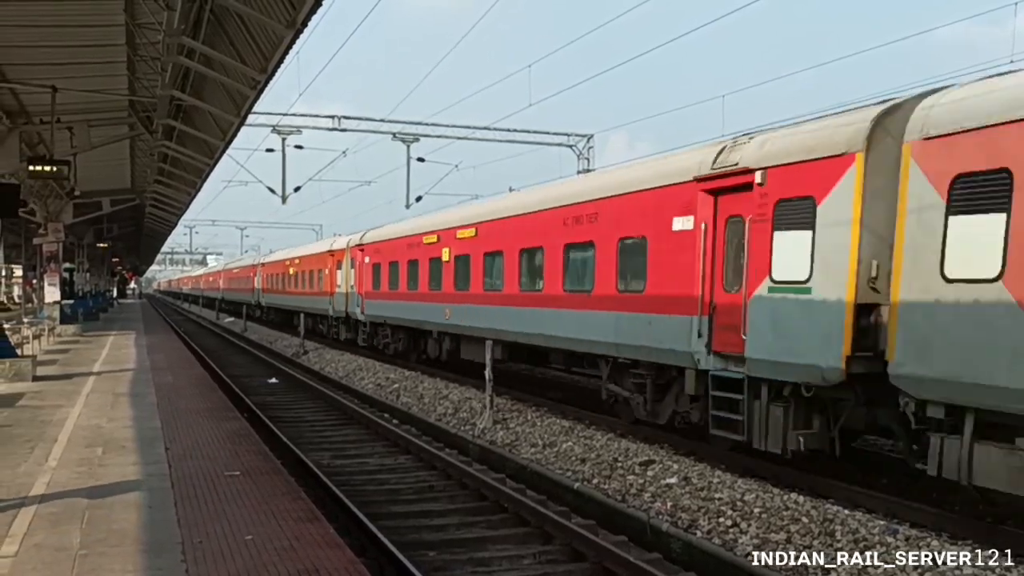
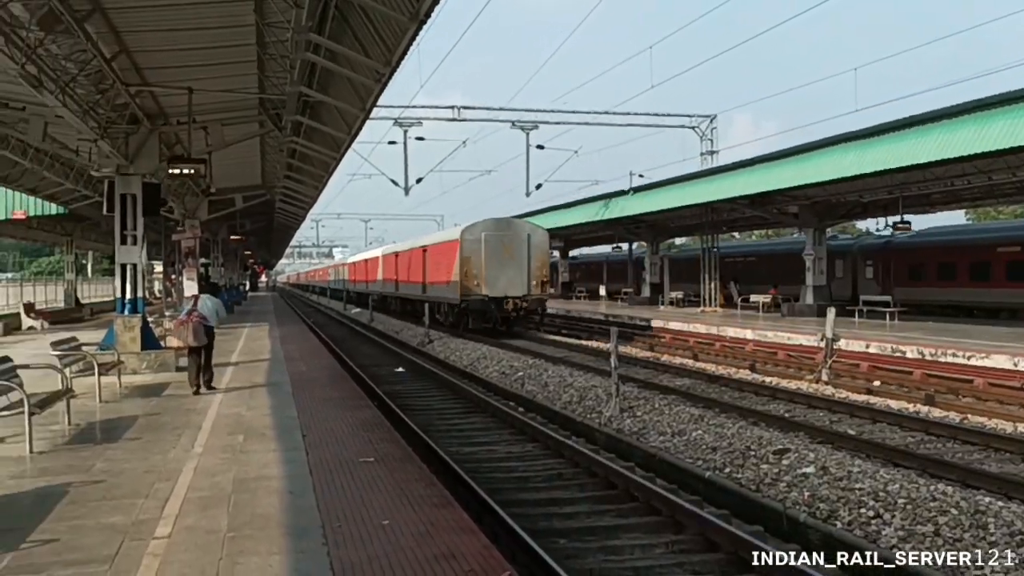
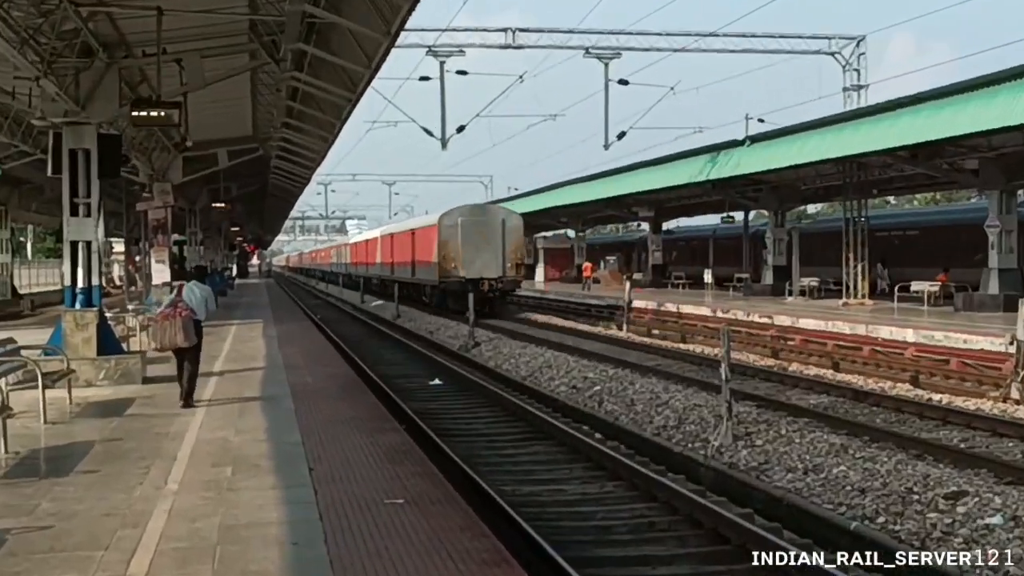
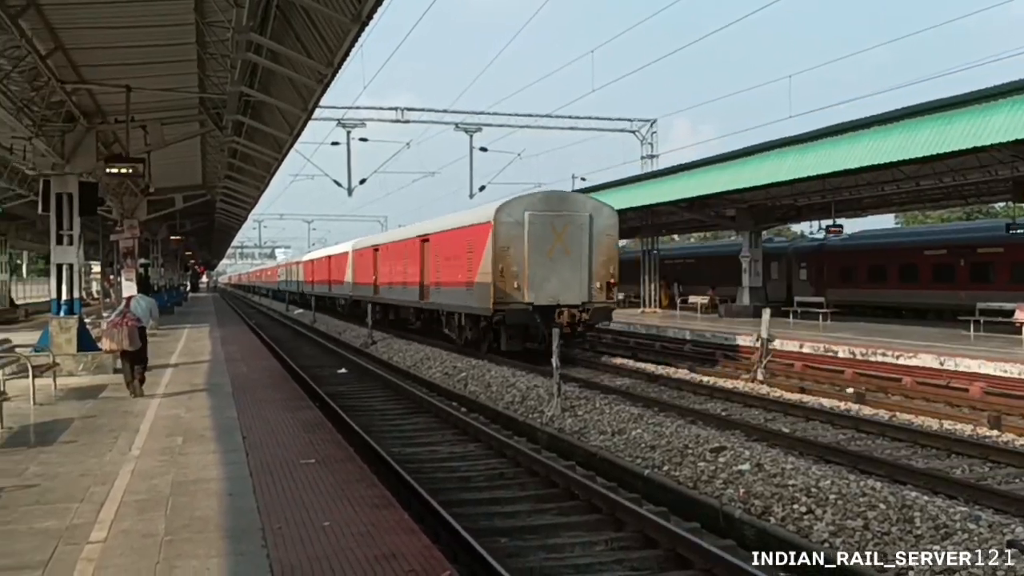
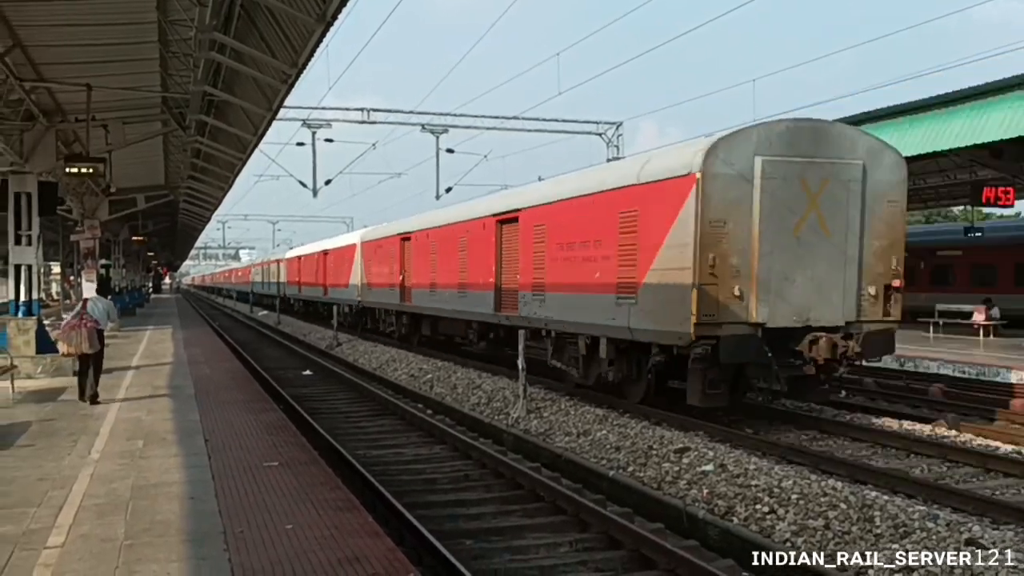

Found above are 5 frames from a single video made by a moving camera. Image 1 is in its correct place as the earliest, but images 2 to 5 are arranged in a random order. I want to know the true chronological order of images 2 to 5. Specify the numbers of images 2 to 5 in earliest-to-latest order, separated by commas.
5, 4, 2, 3
